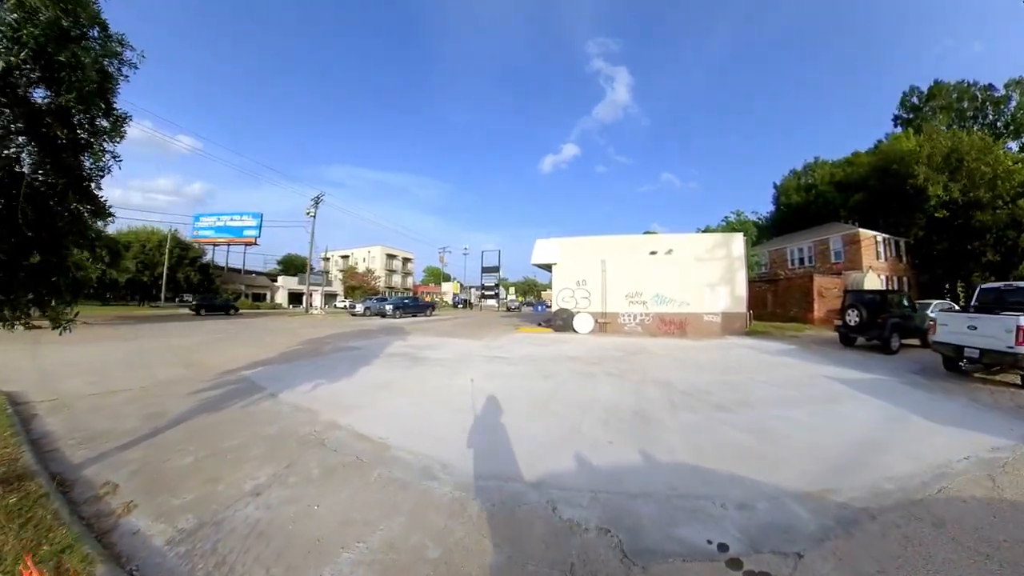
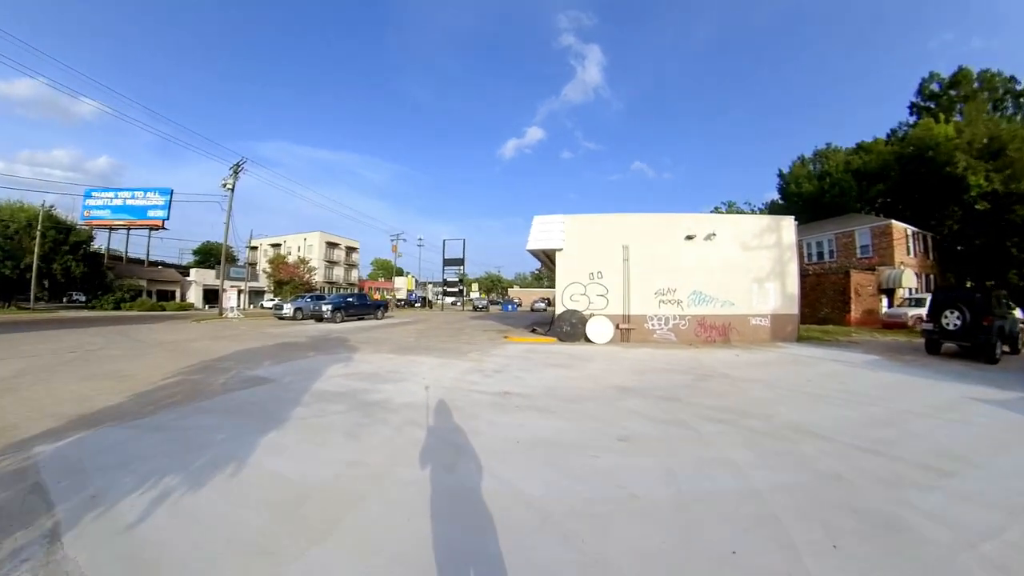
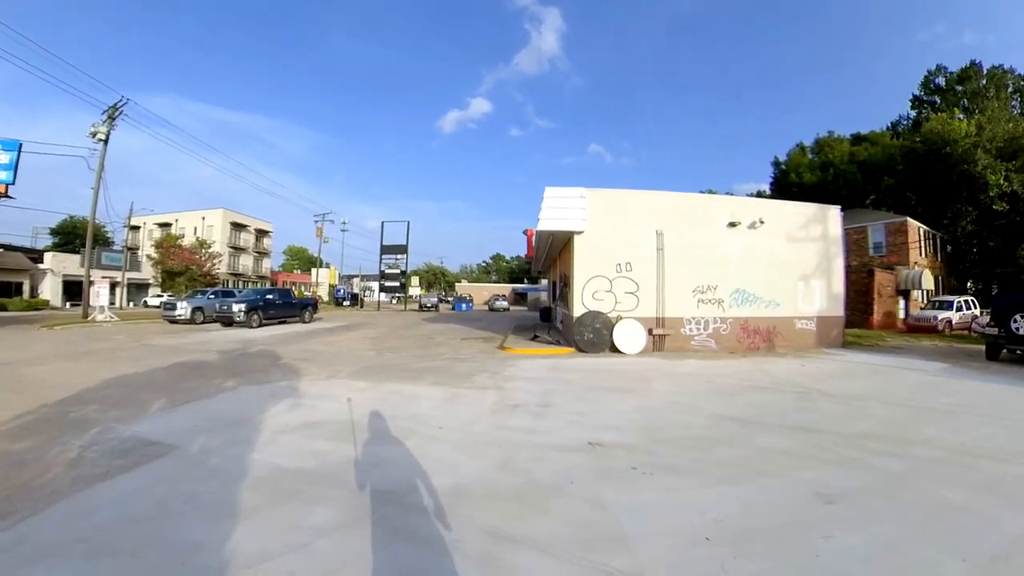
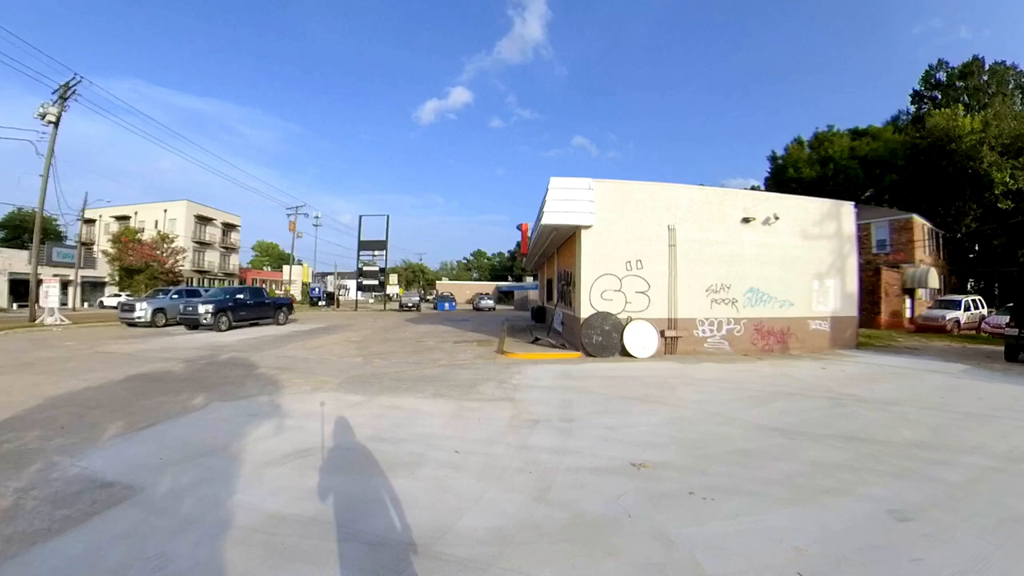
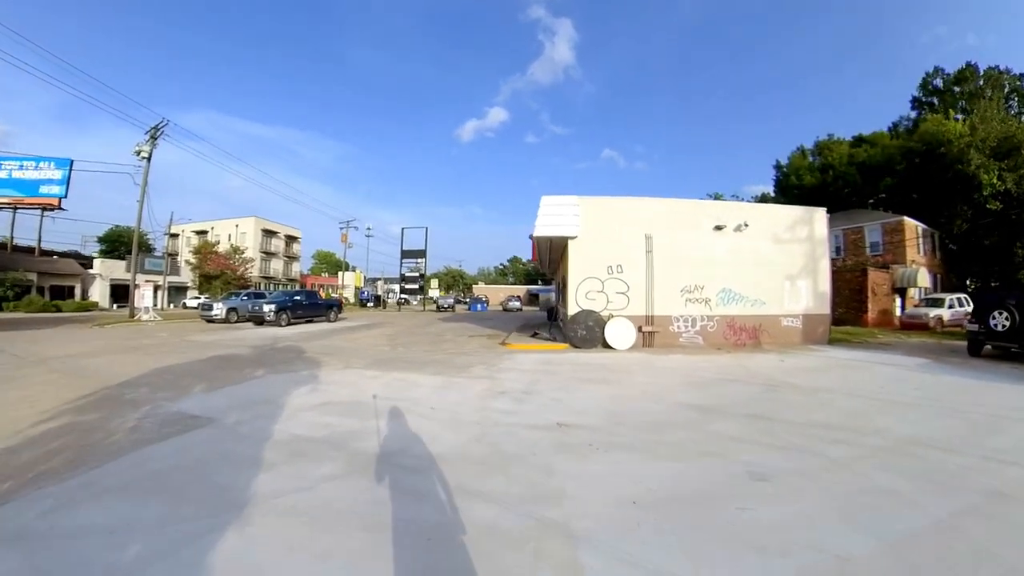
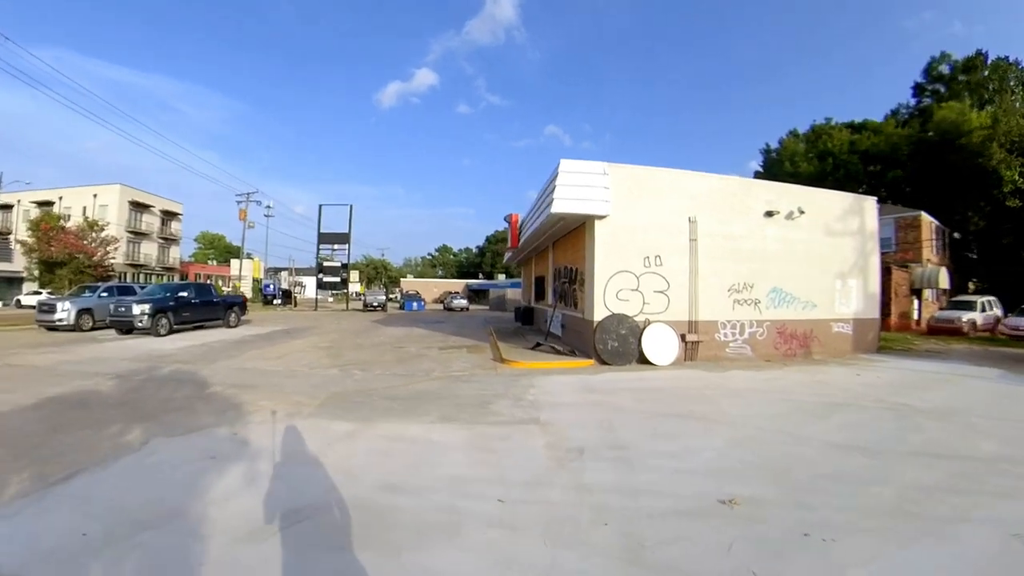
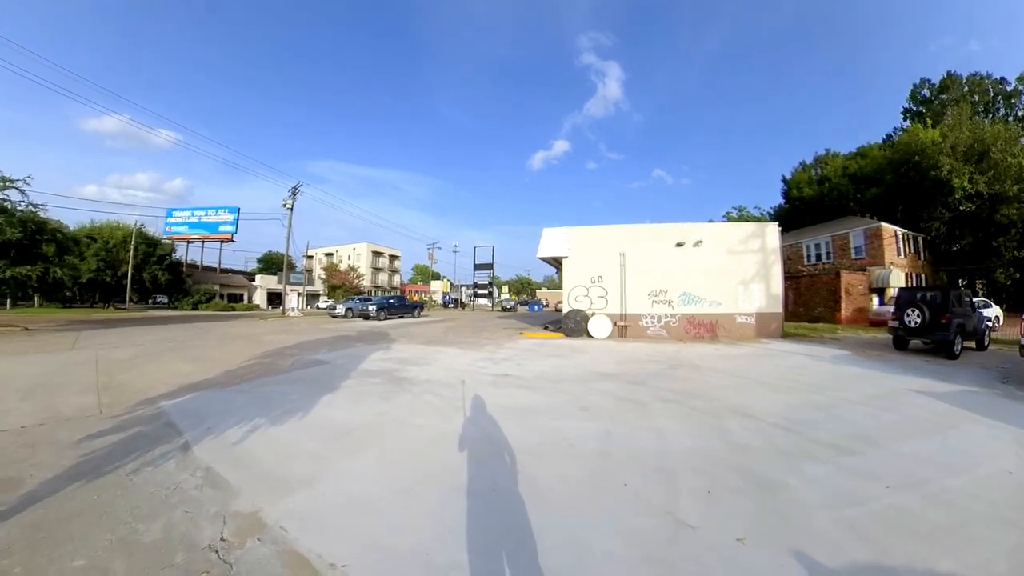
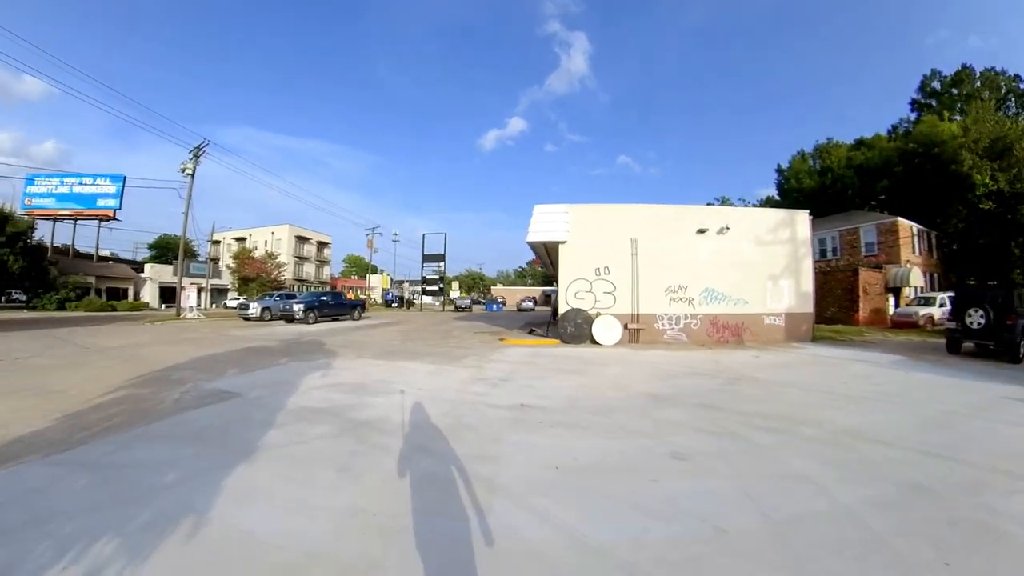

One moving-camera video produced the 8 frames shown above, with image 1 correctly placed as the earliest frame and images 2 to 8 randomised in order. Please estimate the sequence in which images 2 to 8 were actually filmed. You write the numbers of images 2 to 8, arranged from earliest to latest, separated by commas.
7, 2, 8, 5, 3, 4, 6
